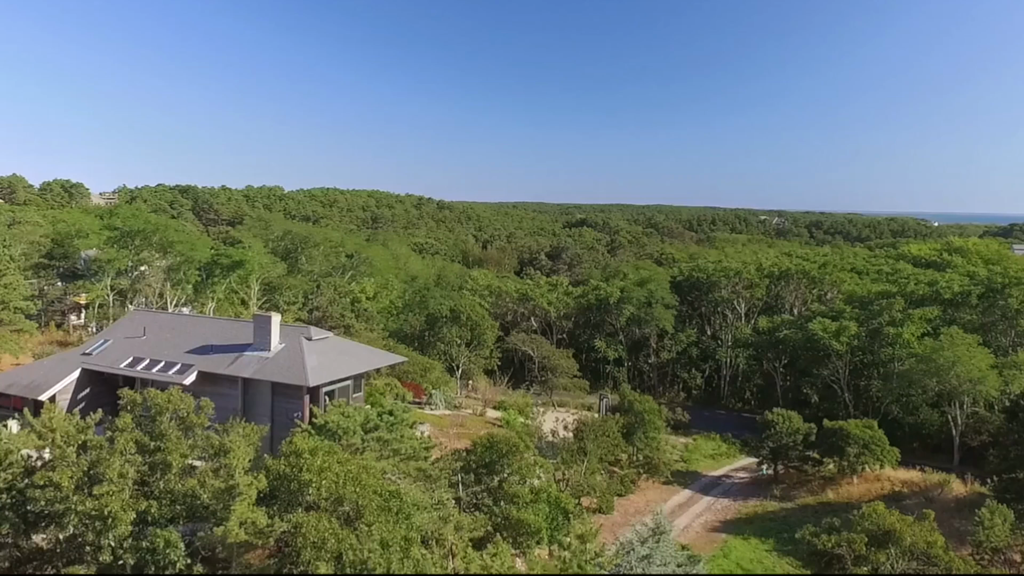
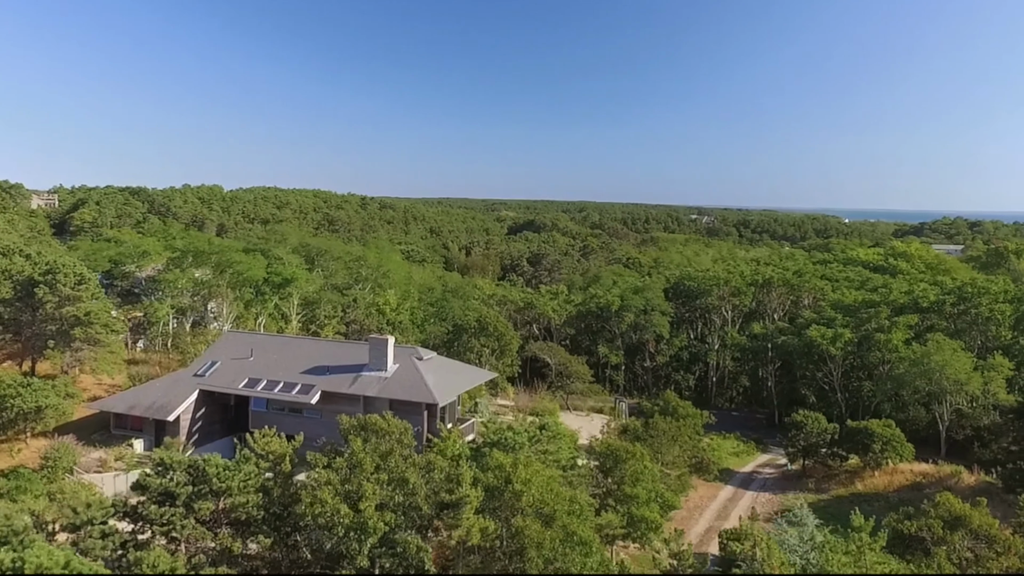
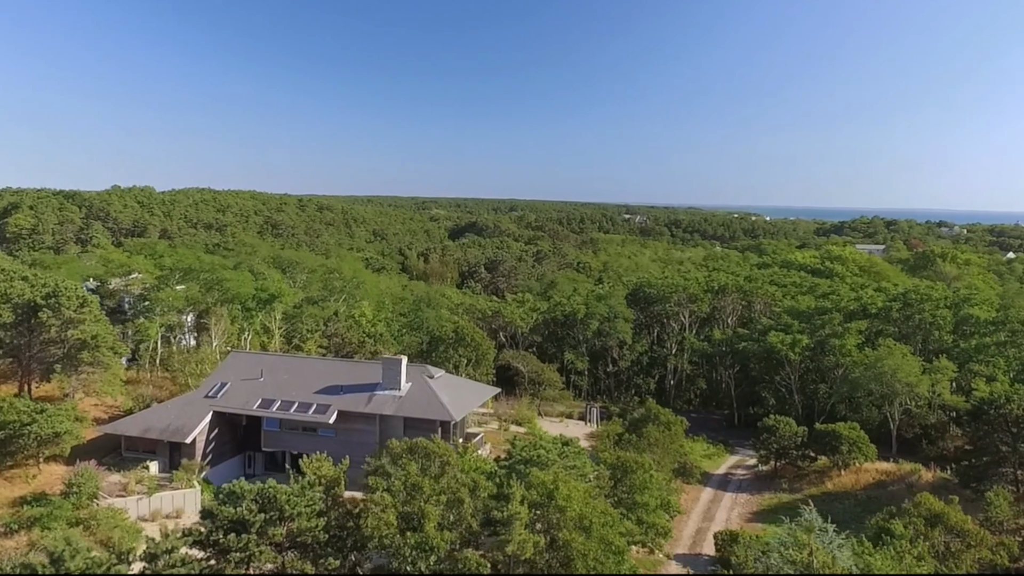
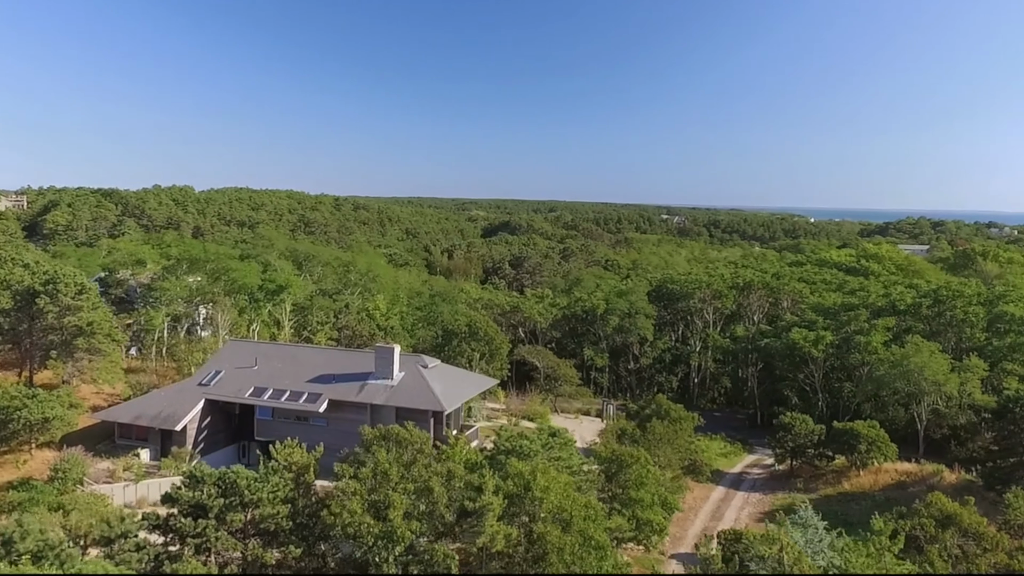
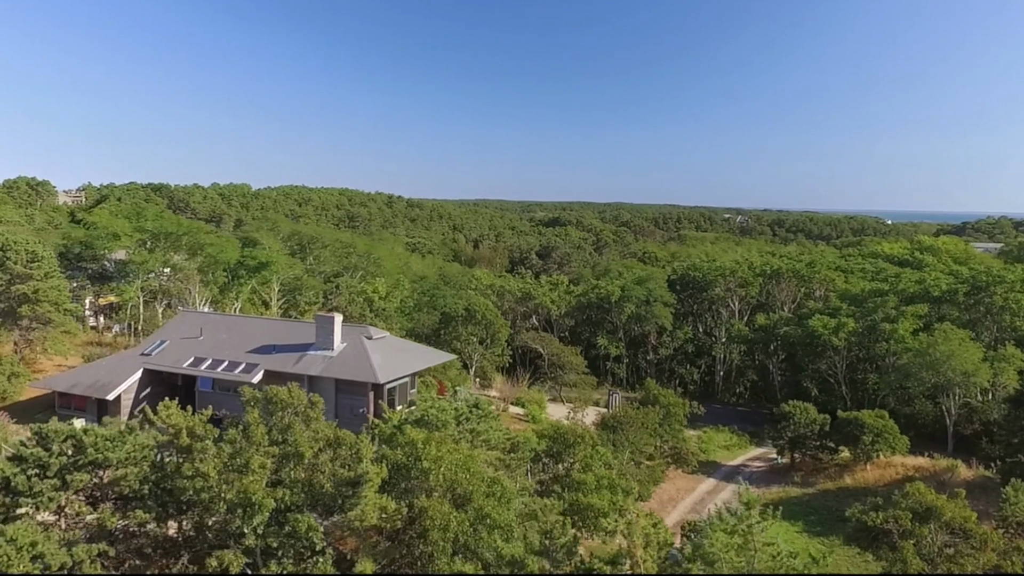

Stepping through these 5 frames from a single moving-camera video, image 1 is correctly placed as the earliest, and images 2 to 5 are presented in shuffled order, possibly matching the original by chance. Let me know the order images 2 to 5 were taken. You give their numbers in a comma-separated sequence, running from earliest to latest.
5, 2, 4, 3
